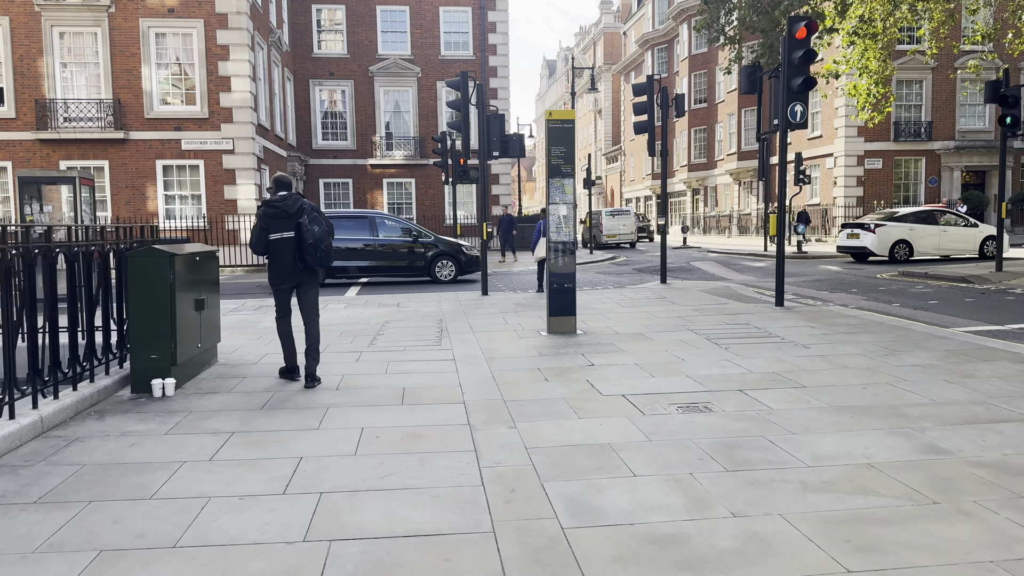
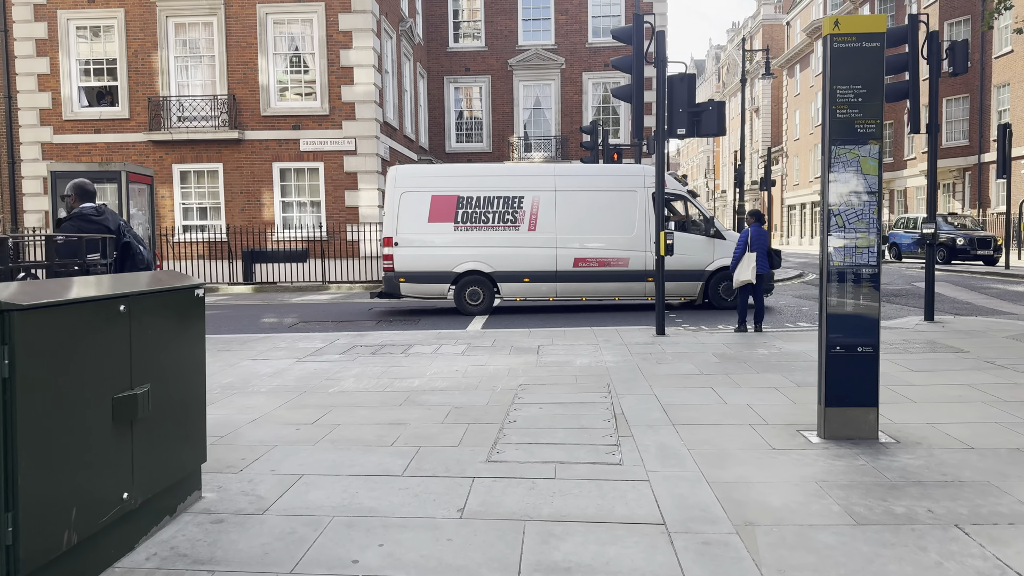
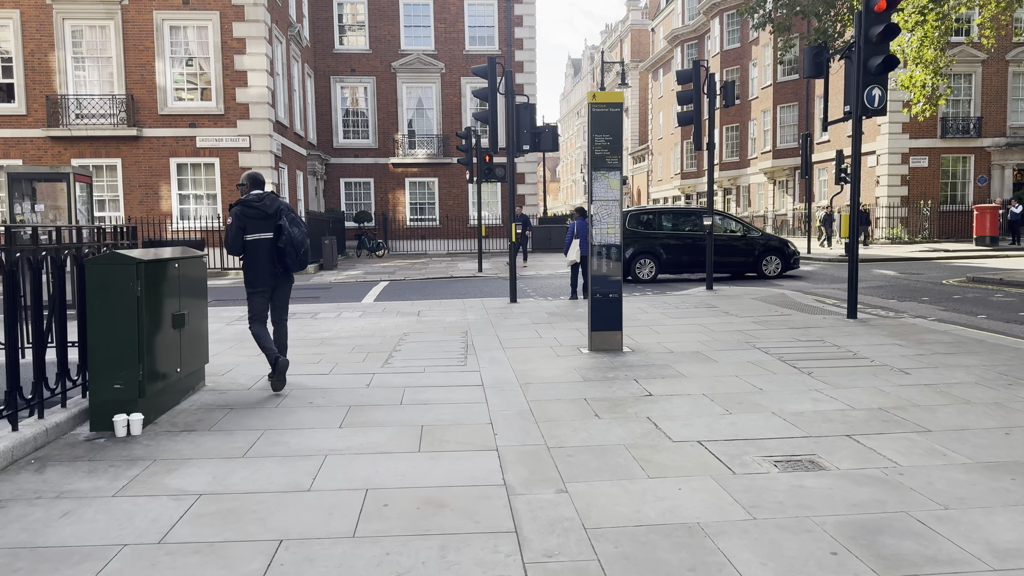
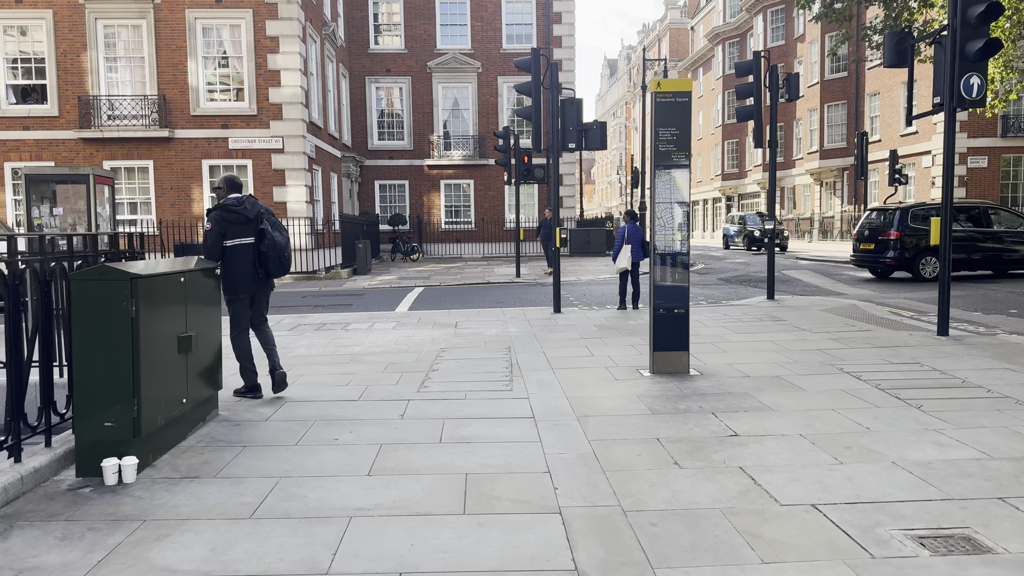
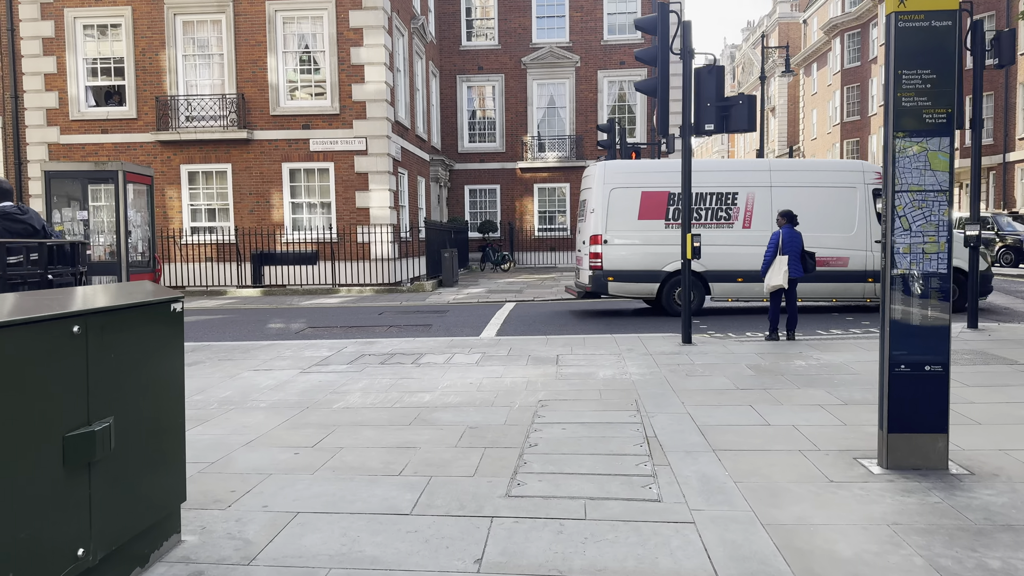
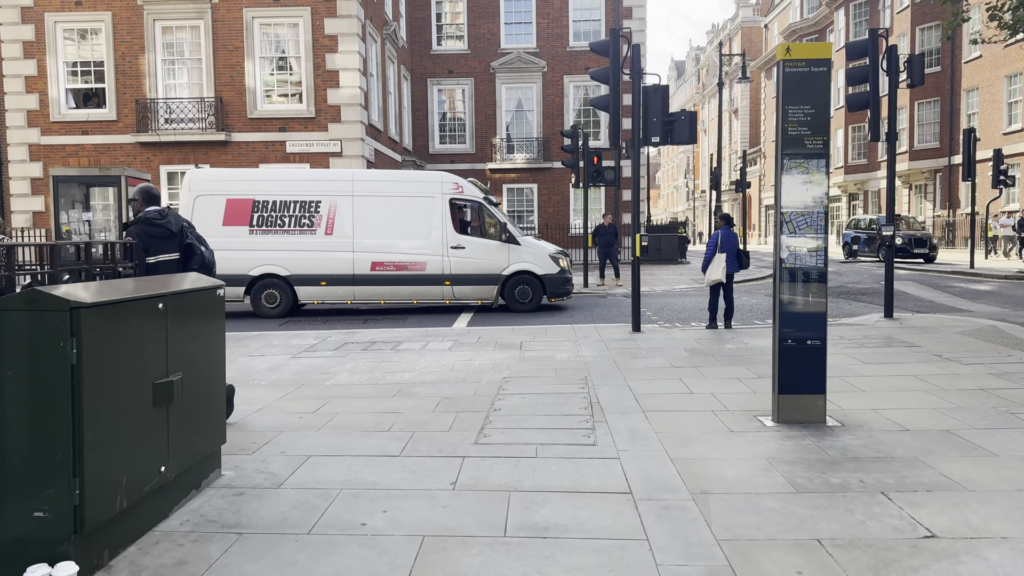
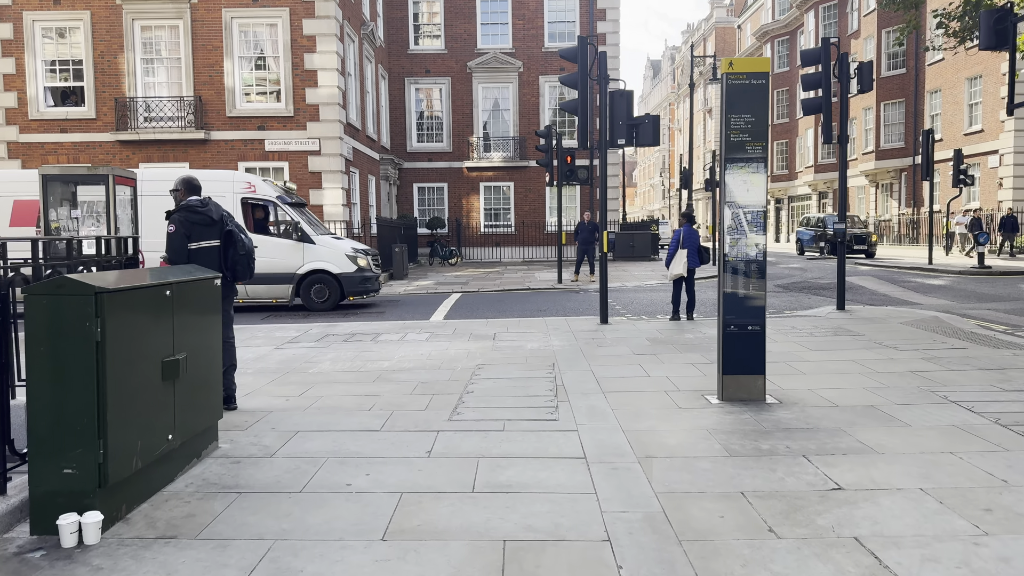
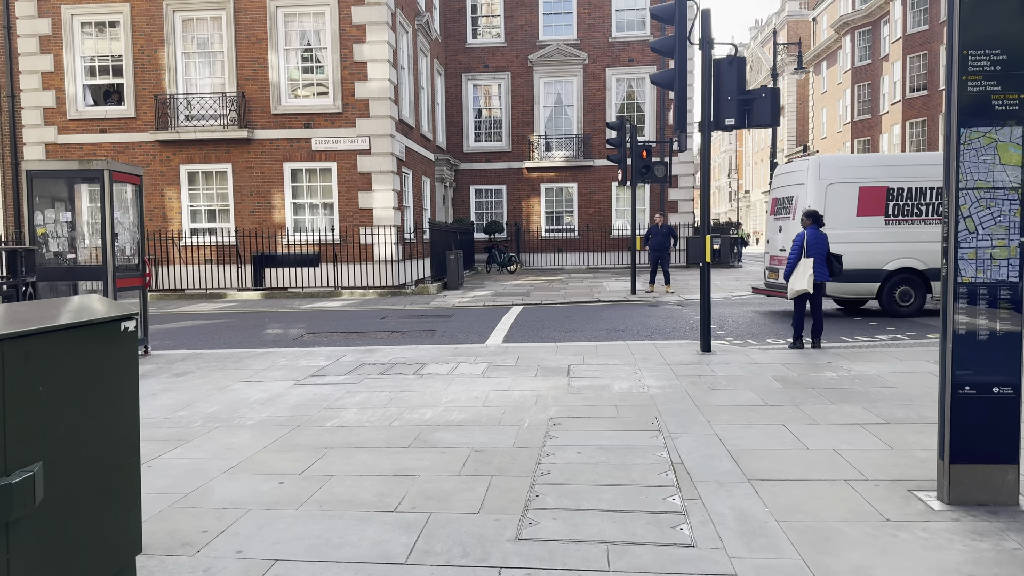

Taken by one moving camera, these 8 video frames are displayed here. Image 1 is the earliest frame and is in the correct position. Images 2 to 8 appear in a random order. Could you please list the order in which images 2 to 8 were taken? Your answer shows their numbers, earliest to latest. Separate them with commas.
3, 4, 7, 6, 2, 5, 8
